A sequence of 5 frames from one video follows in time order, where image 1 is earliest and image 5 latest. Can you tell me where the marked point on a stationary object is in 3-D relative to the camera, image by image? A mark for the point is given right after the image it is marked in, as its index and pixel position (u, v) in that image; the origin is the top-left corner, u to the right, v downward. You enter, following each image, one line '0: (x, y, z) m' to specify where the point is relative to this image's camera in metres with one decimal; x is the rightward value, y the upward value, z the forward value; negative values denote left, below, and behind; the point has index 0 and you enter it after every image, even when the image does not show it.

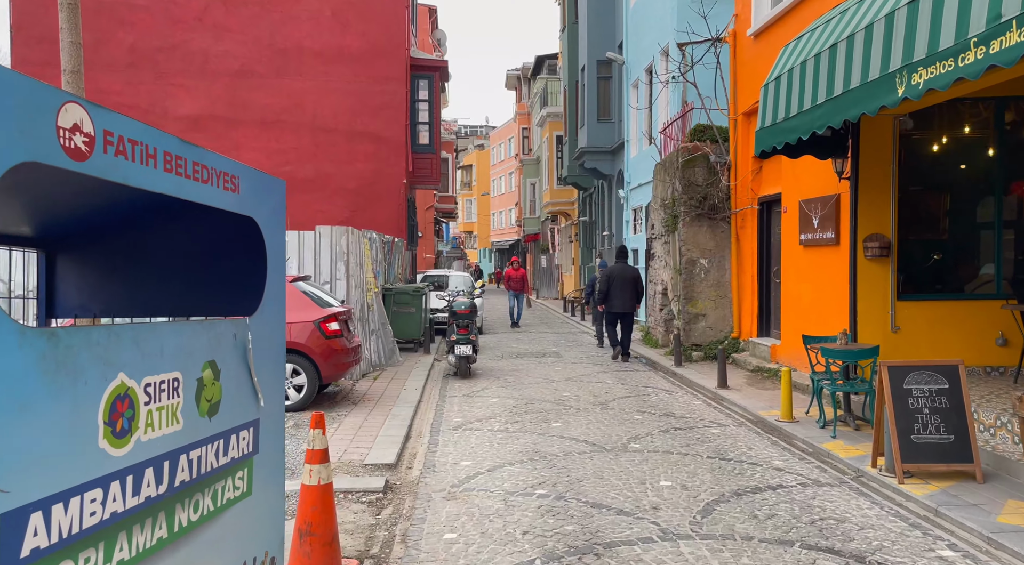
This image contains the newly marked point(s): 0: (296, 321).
0: (-2.5, -0.4, +9.3) m
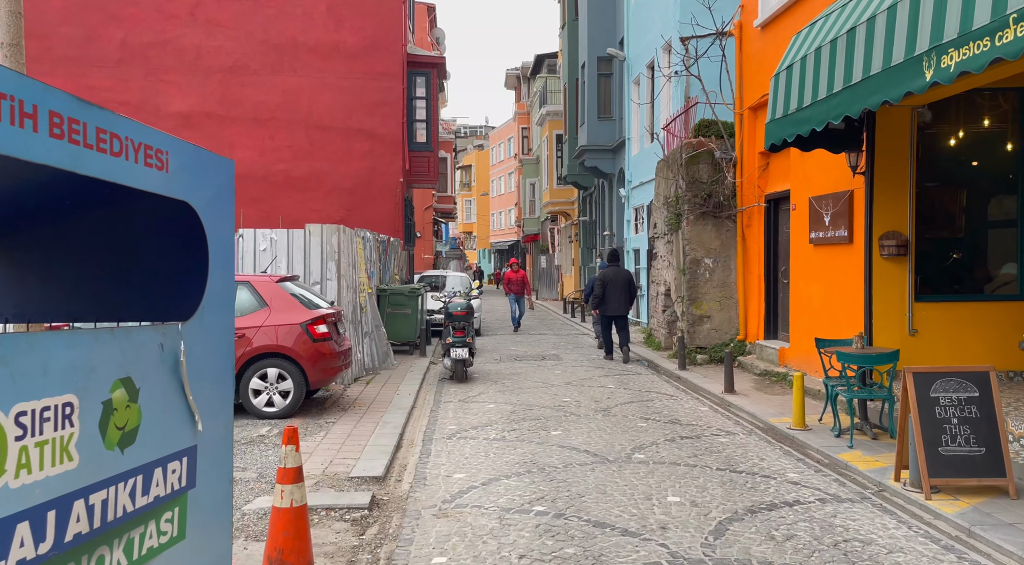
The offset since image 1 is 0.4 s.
0: (-2.5, -0.4, +8.9) m
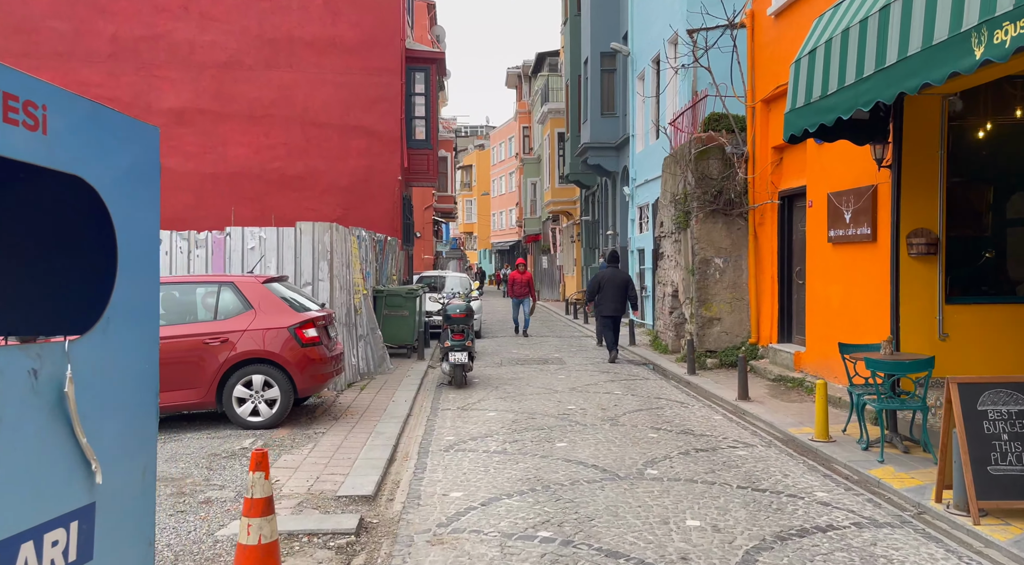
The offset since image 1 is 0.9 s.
0: (-2.5, -0.5, +8.3) m
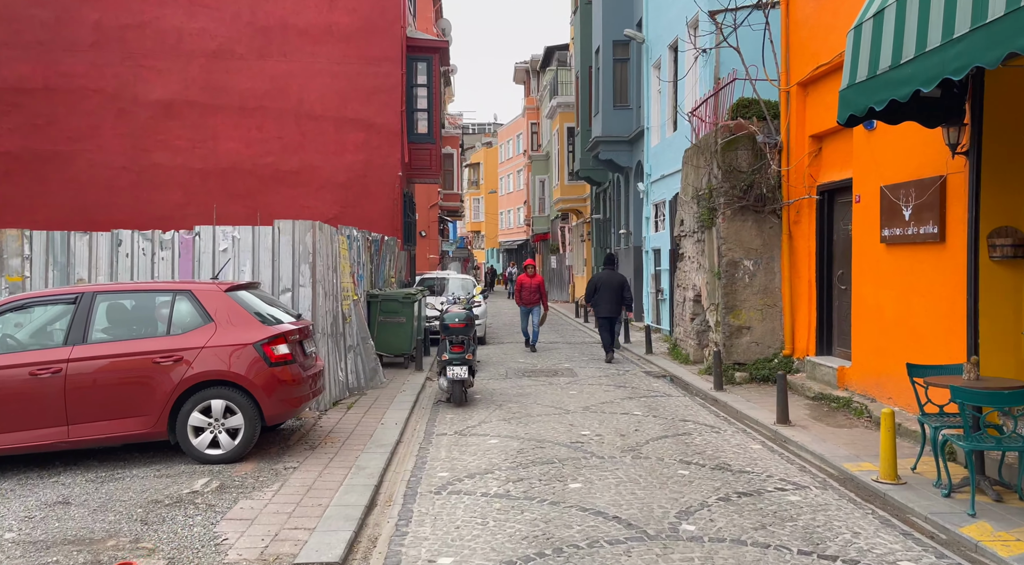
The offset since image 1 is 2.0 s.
0: (-2.4, -0.5, +7.1) m
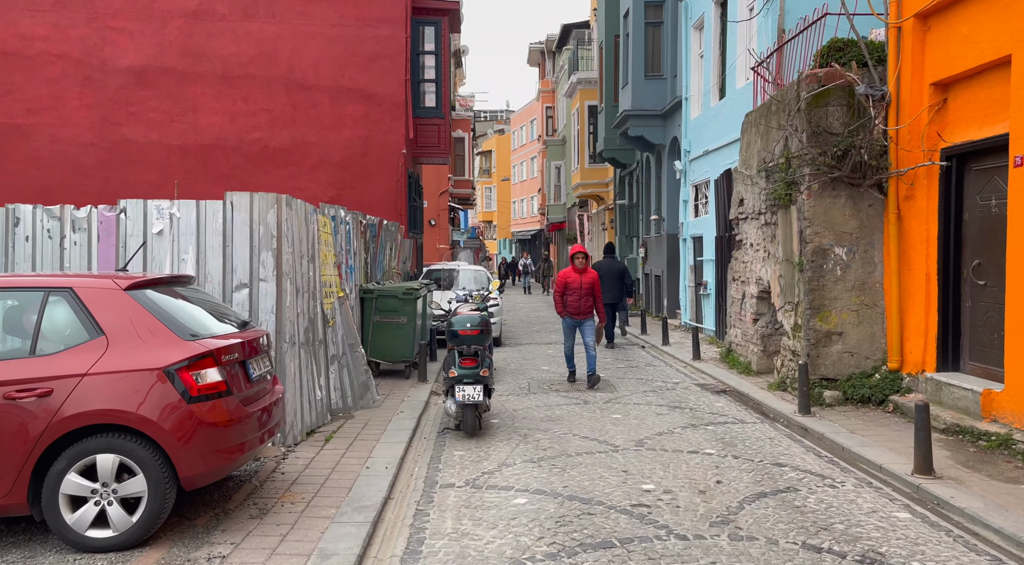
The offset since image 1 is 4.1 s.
0: (-2.2, -0.5, +4.7) m
